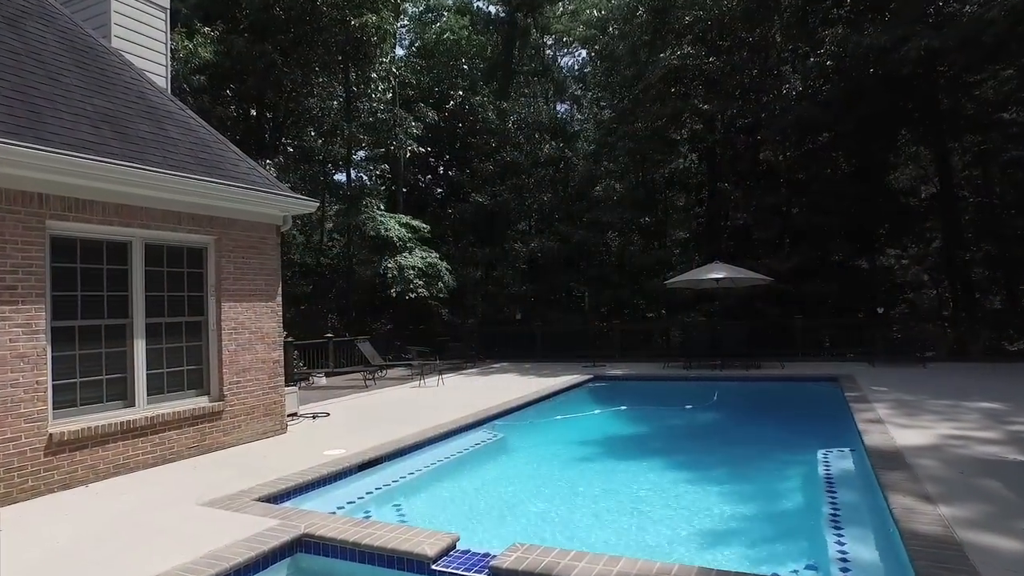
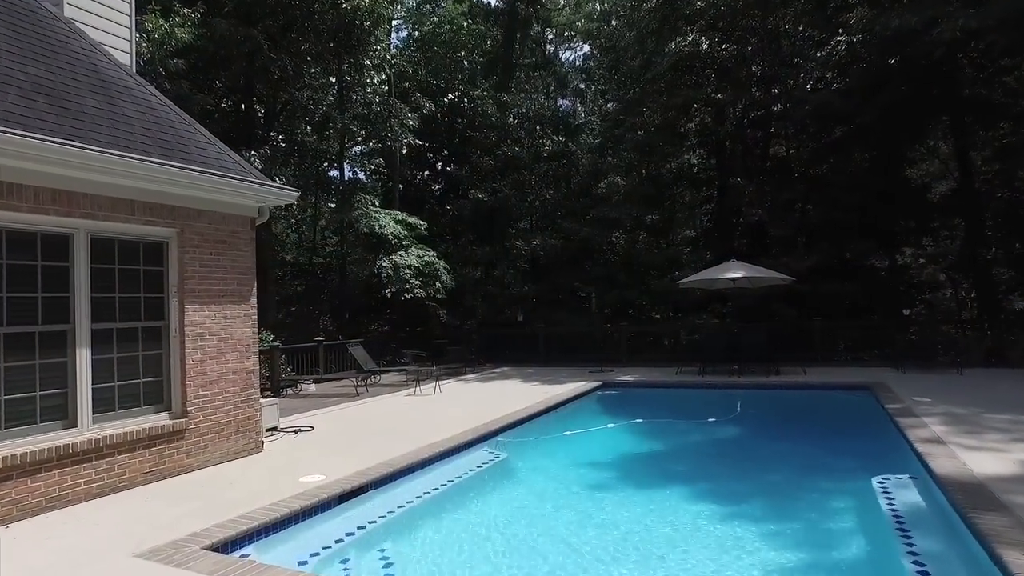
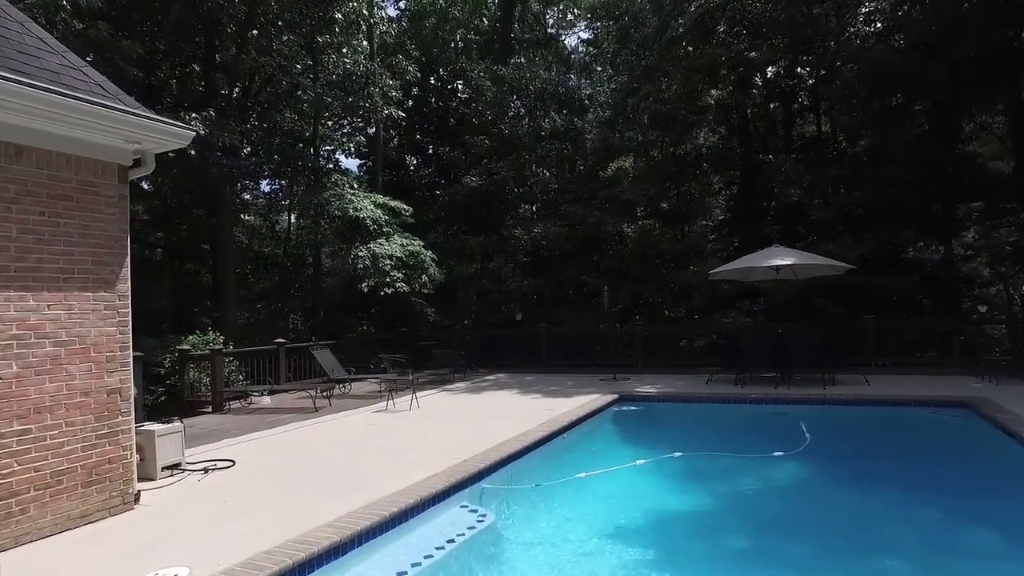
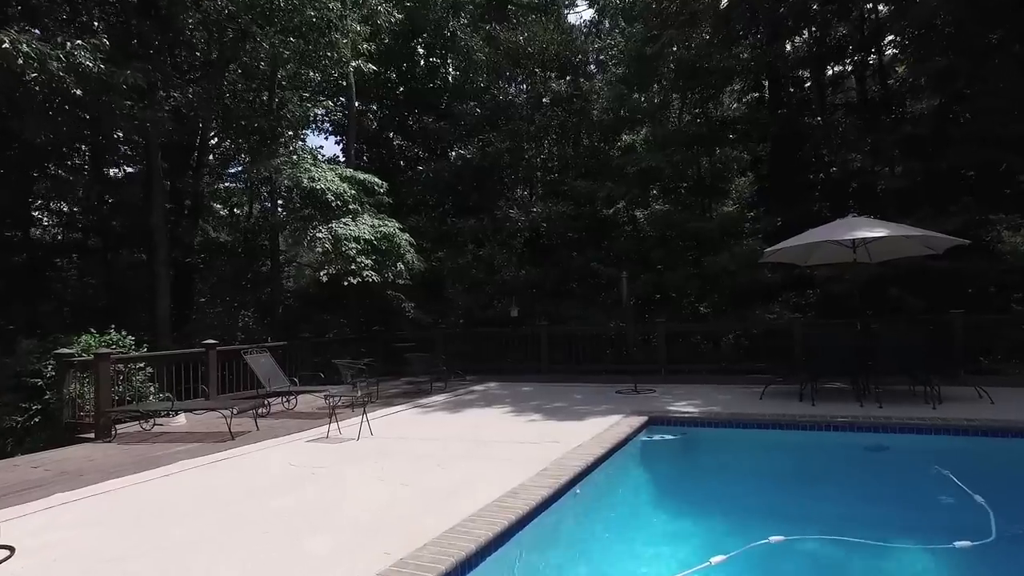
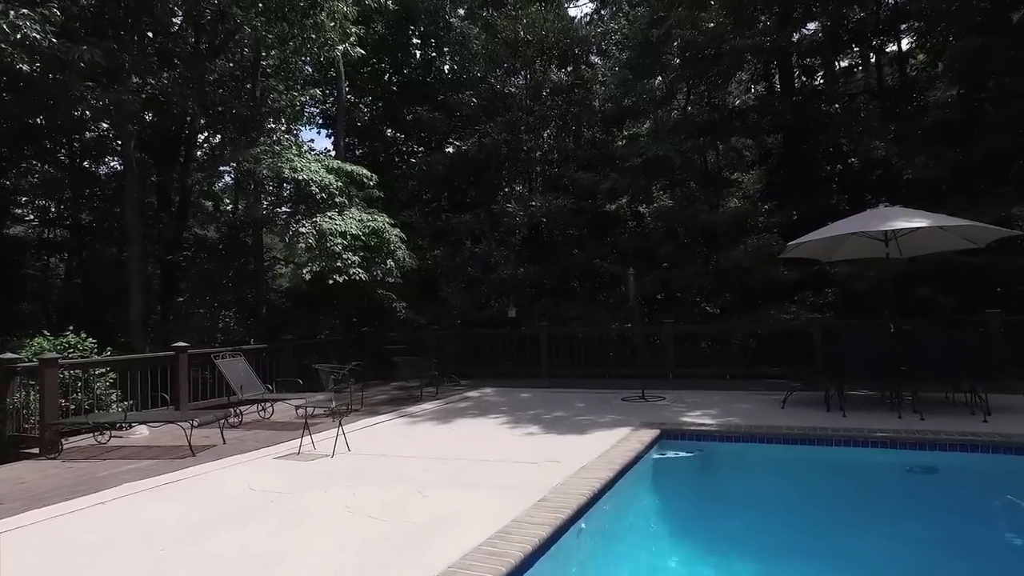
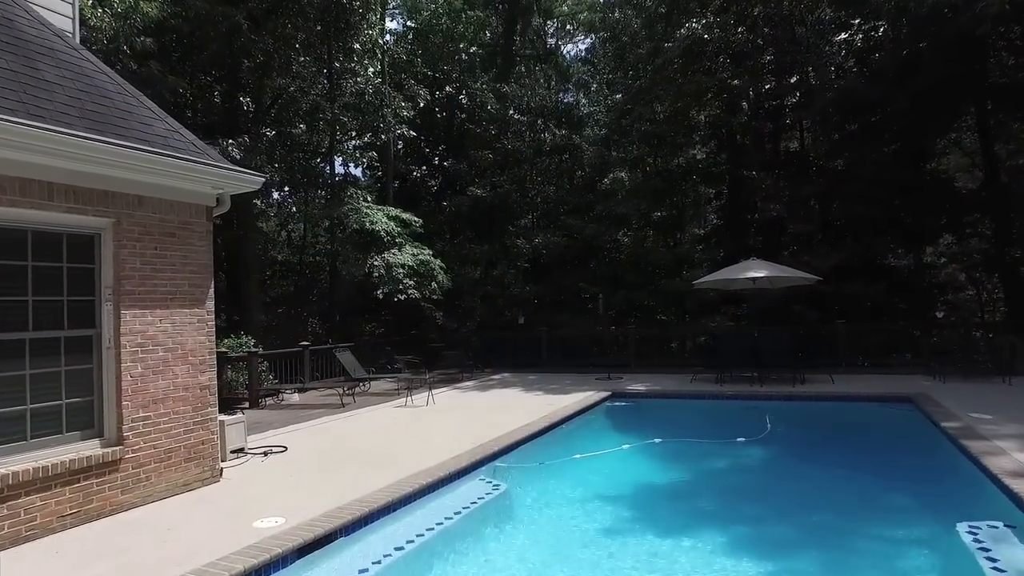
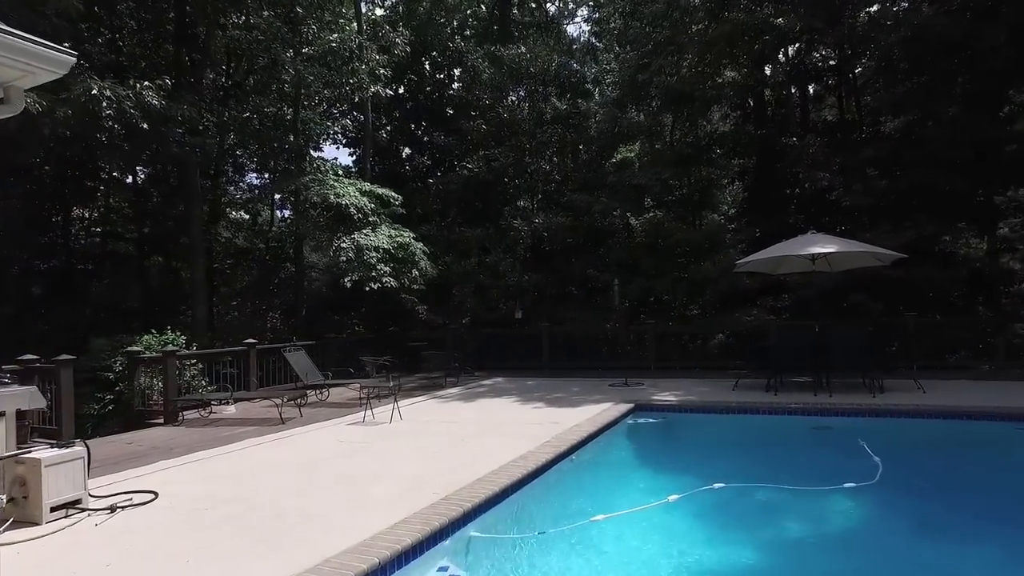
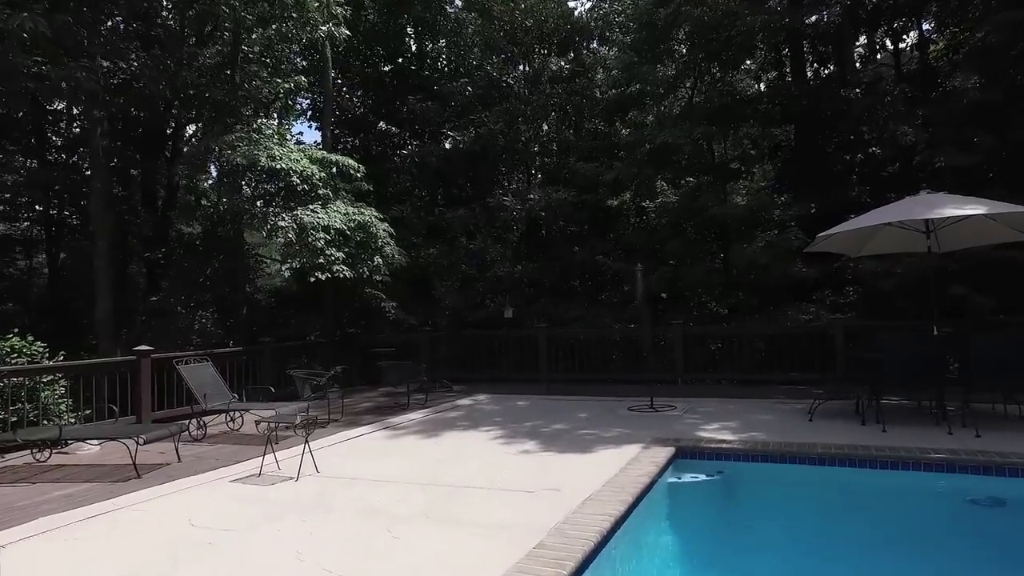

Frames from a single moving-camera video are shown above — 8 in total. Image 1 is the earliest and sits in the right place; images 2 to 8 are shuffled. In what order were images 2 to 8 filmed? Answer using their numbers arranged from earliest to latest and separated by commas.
2, 6, 3, 7, 4, 5, 8
